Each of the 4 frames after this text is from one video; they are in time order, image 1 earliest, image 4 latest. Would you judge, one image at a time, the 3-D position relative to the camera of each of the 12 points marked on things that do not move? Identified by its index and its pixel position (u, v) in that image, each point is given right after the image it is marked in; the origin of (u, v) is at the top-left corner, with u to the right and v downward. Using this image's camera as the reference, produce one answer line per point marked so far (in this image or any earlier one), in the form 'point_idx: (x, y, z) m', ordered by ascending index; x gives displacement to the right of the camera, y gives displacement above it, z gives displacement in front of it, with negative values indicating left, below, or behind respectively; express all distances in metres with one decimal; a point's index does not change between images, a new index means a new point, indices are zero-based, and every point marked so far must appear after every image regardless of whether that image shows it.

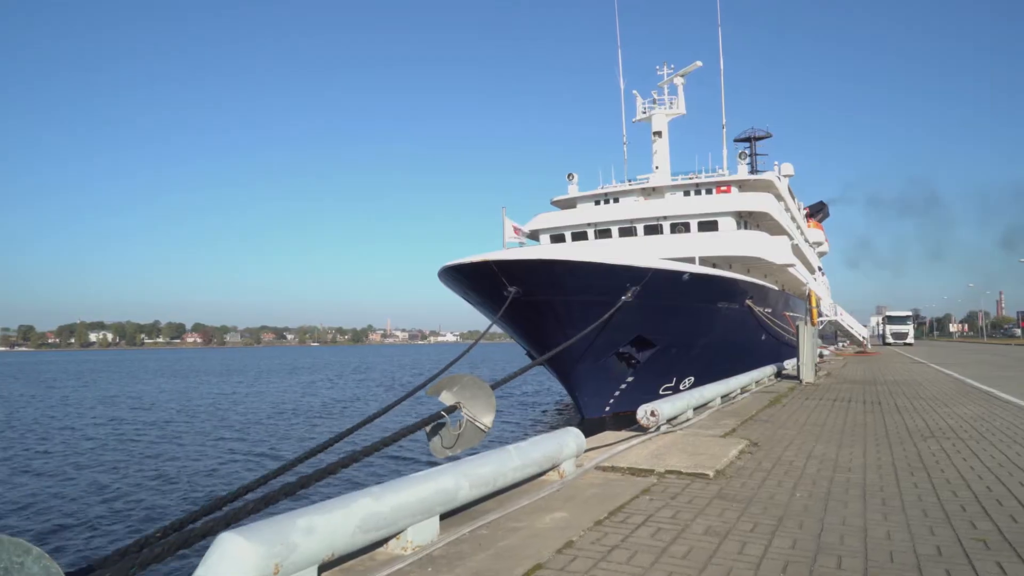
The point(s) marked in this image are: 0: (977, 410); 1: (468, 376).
0: (+6.5, -1.7, +9.1) m
1: (-0.4, -0.7, +5.3) m
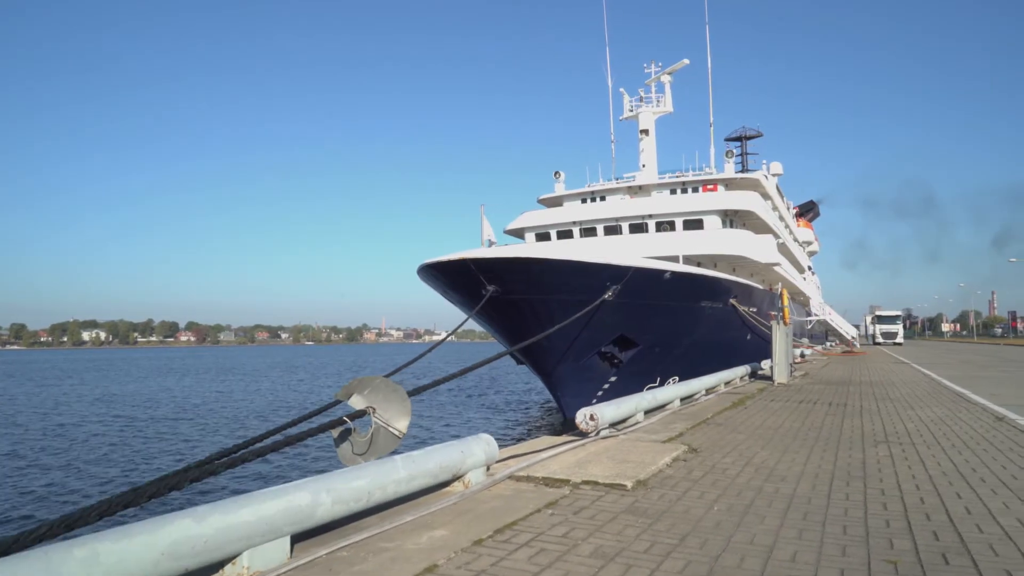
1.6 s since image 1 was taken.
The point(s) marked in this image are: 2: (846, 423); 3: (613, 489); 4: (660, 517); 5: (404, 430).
0: (+5.8, -1.7, +8.9) m
1: (-1.0, -0.7, +5.0) m
2: (+4.0, -1.6, +8.0) m
3: (+0.7, -1.3, +4.3) m
4: (+0.9, -1.3, +3.8) m
5: (-0.8, -1.1, +5.1) m
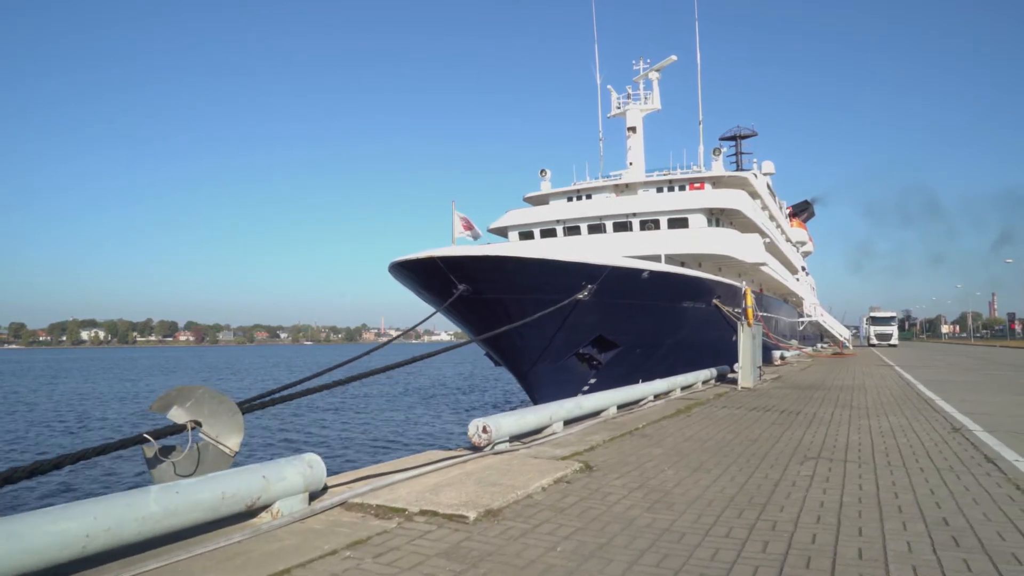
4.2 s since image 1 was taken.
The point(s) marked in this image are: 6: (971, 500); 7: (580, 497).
0: (+4.8, -1.7, +8.1) m
1: (-2.0, -0.7, +4.3) m
2: (+3.0, -1.6, +7.3) m
3: (-0.3, -1.3, +3.6) m
4: (-0.1, -1.3, +3.1) m
5: (-1.8, -1.1, +4.4) m
6: (+2.9, -1.3, +4.1) m
7: (+0.4, -1.4, +4.3) m
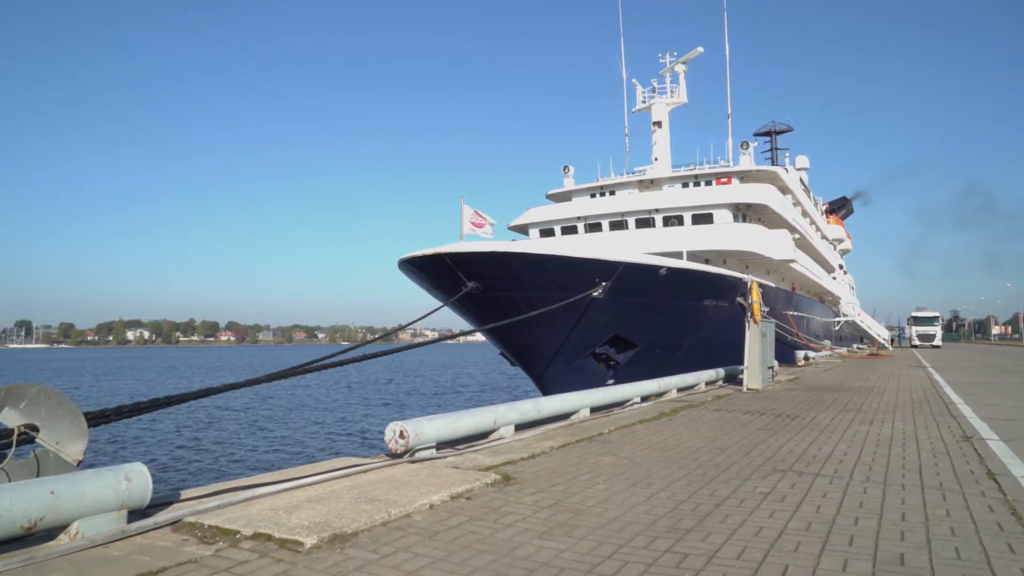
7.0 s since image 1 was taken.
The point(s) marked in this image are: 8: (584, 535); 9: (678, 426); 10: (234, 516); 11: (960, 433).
0: (+4.3, -1.5, +7.2) m
1: (-2.7, -0.6, +3.7) m
2: (+2.5, -1.5, +6.4) m
3: (-1.0, -1.2, +3.0) m
4: (-0.9, -1.2, +2.4) m
5: (-2.5, -0.9, +3.8) m
6: (+2.2, -1.2, +3.3) m
7: (-0.2, -1.3, +3.6) m
8: (+0.4, -1.3, +3.4) m
9: (+1.9, -1.6, +7.6) m
10: (-1.4, -1.2, +3.4) m
11: (+4.6, -1.5, +6.7) m
